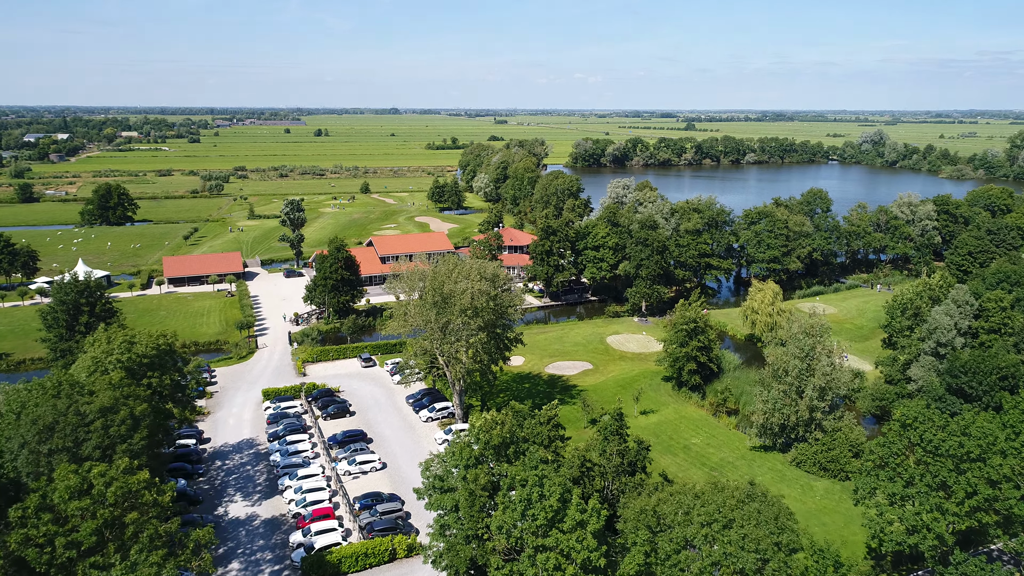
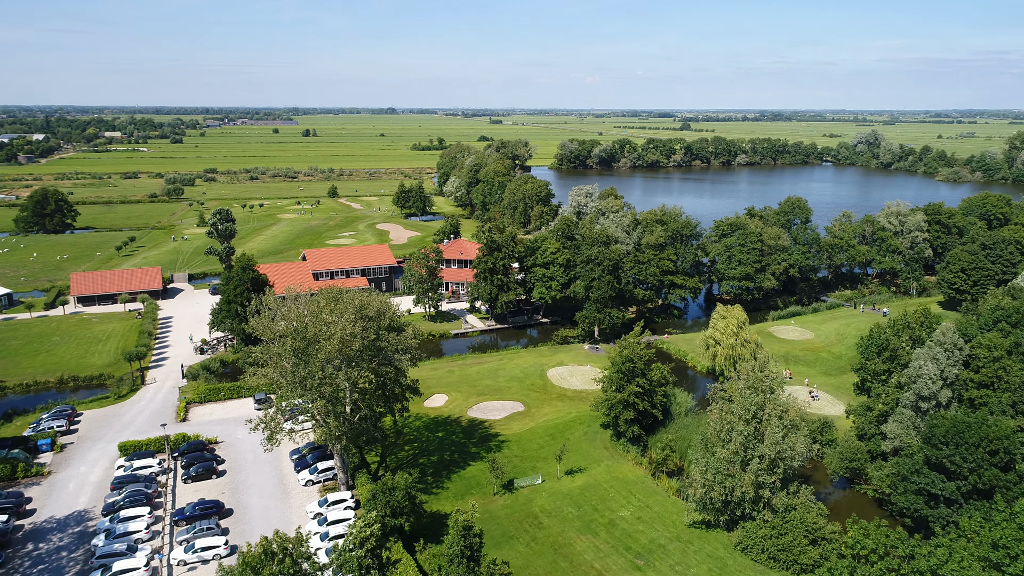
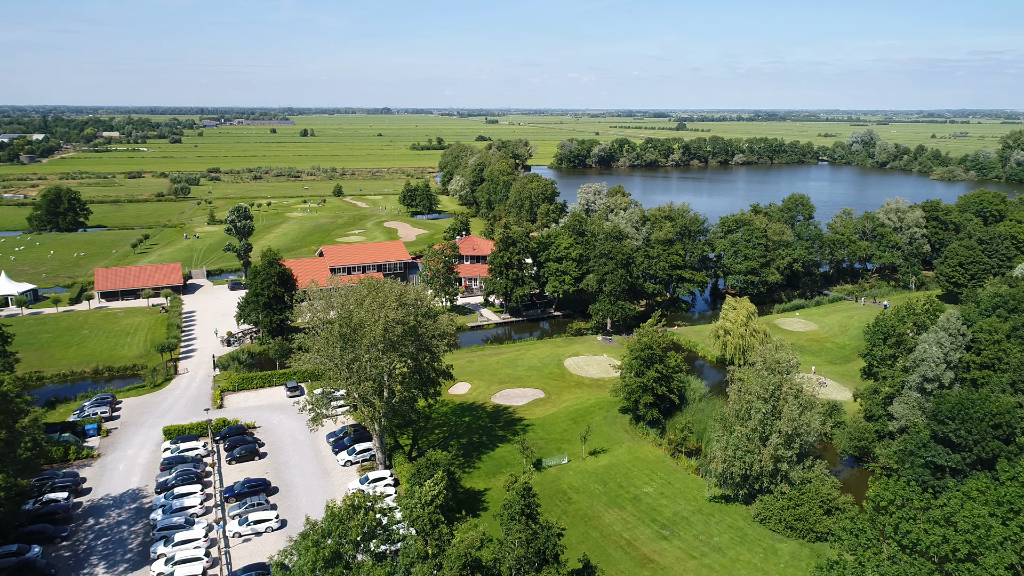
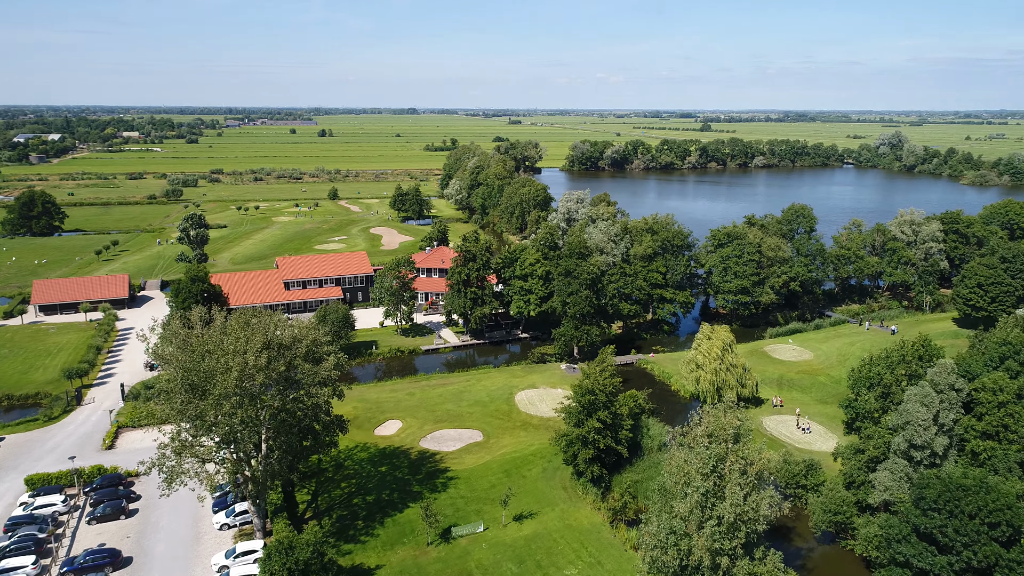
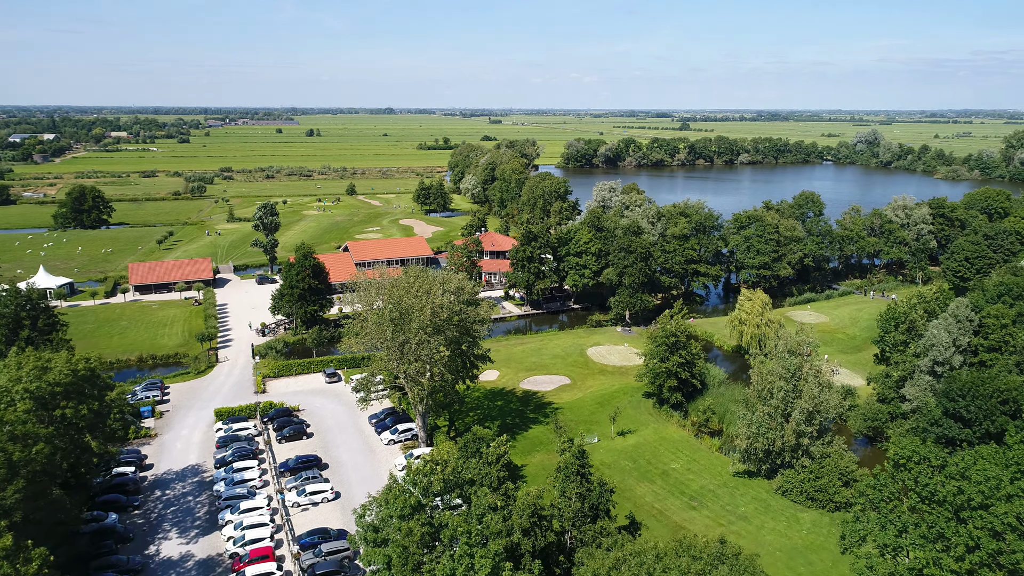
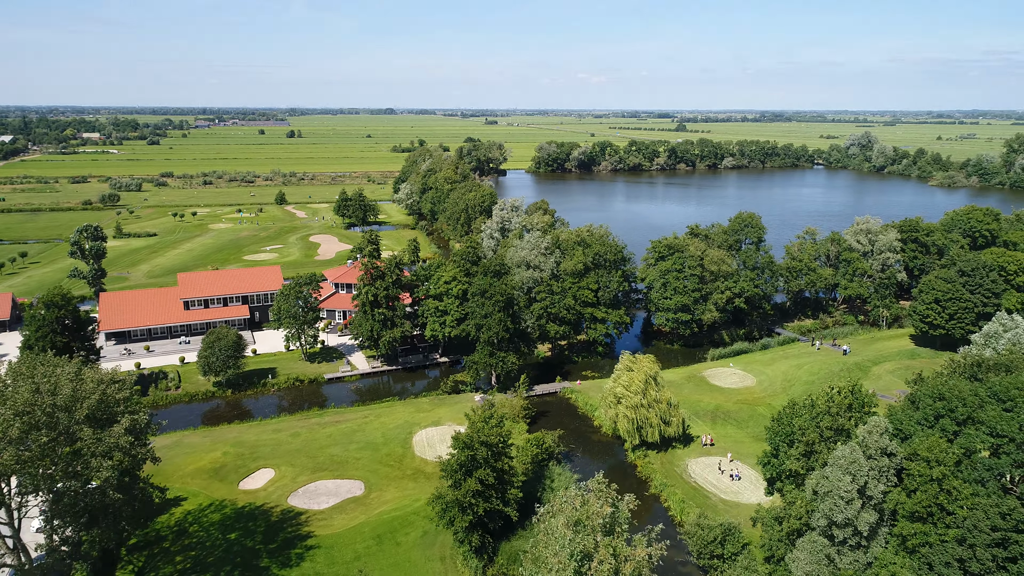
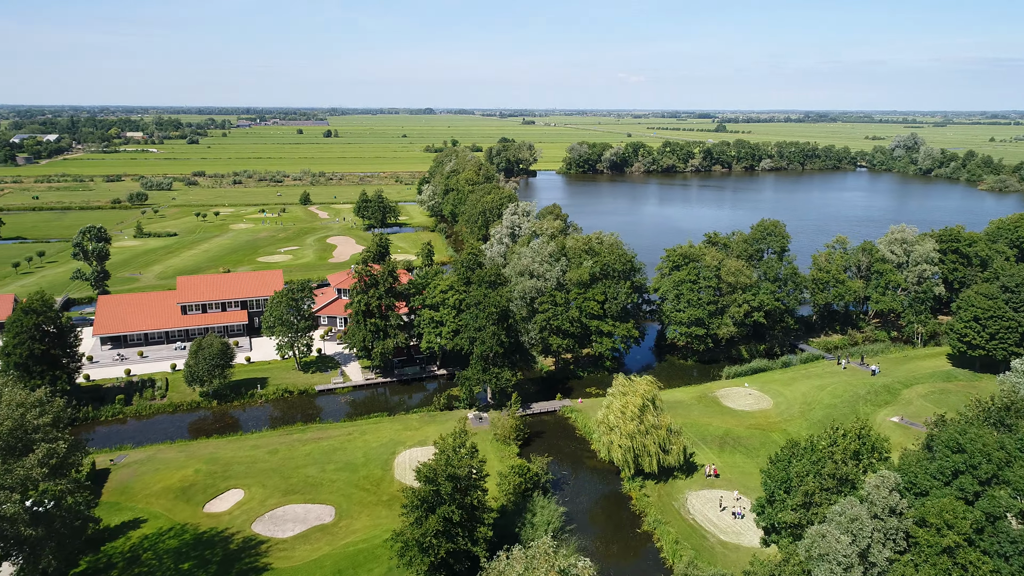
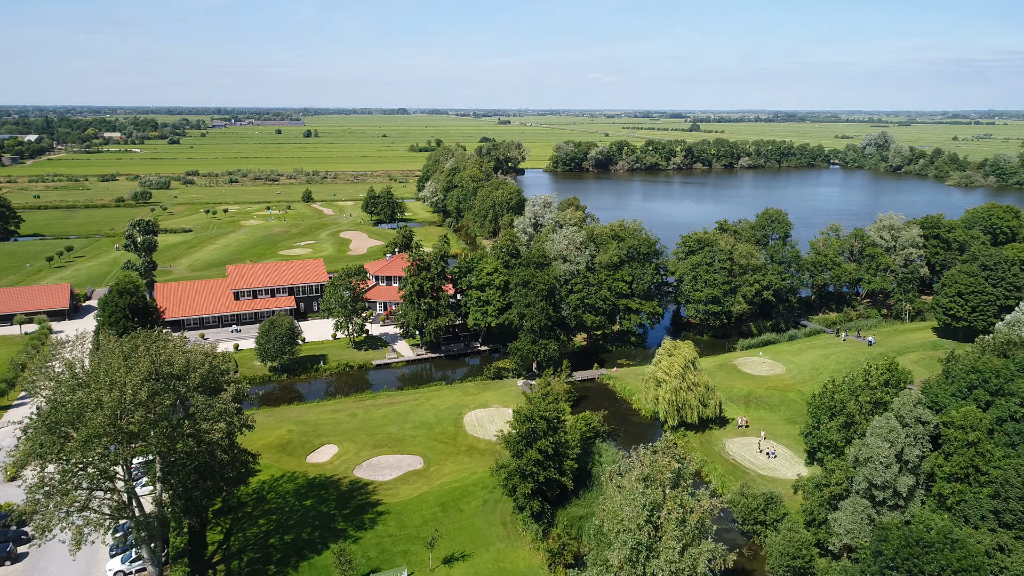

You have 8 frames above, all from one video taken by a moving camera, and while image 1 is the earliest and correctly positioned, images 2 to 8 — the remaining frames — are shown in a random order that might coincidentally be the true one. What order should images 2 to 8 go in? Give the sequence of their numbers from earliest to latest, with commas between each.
5, 3, 2, 4, 8, 6, 7
